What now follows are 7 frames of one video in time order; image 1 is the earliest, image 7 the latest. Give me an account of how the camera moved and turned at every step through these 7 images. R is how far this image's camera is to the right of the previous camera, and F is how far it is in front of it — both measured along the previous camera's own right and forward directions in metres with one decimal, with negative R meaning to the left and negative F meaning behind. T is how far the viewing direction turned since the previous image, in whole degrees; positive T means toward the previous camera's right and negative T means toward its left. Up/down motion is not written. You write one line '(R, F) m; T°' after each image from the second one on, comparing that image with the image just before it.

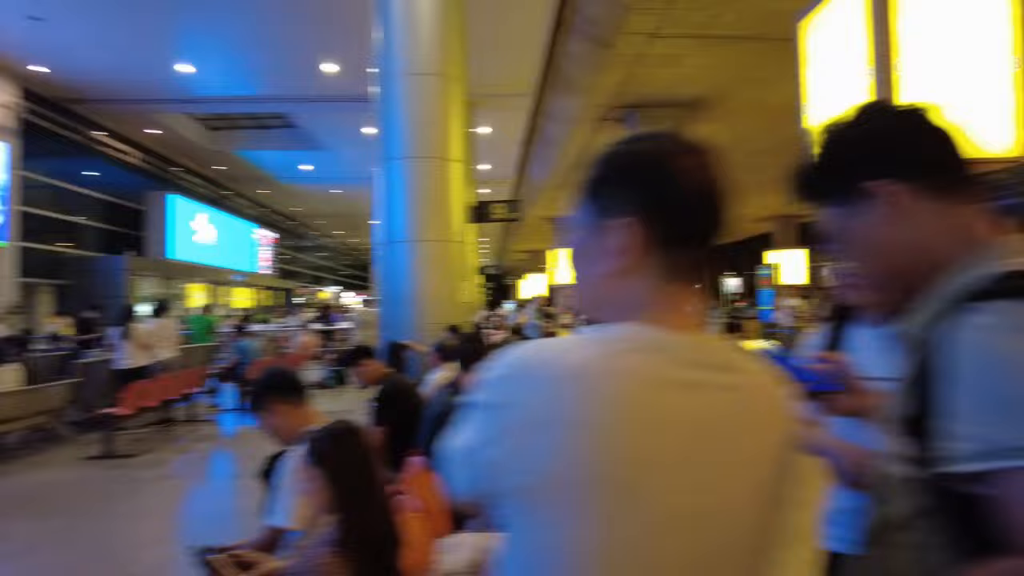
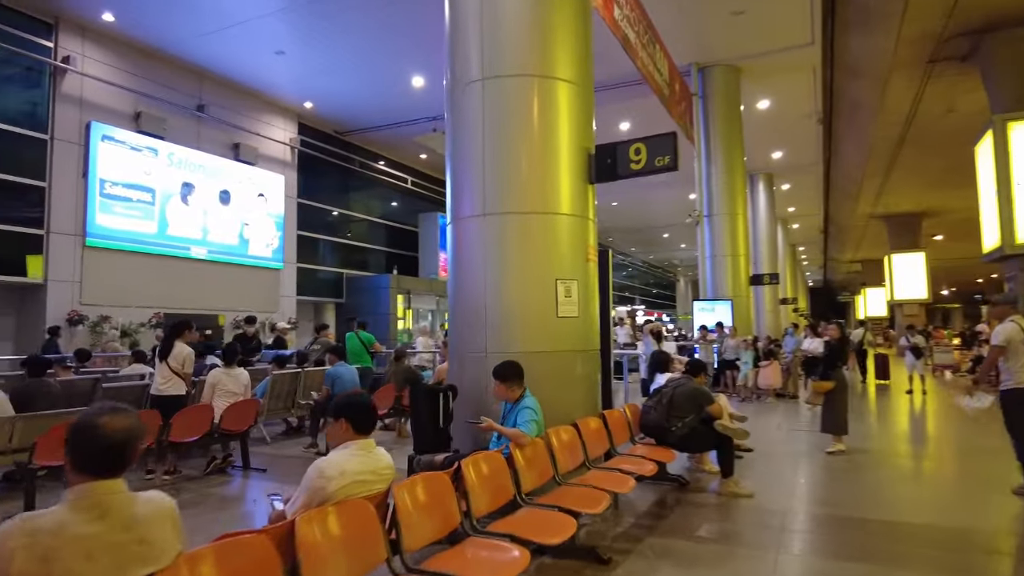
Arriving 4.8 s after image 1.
(+1.1, +3.6) m; -28°
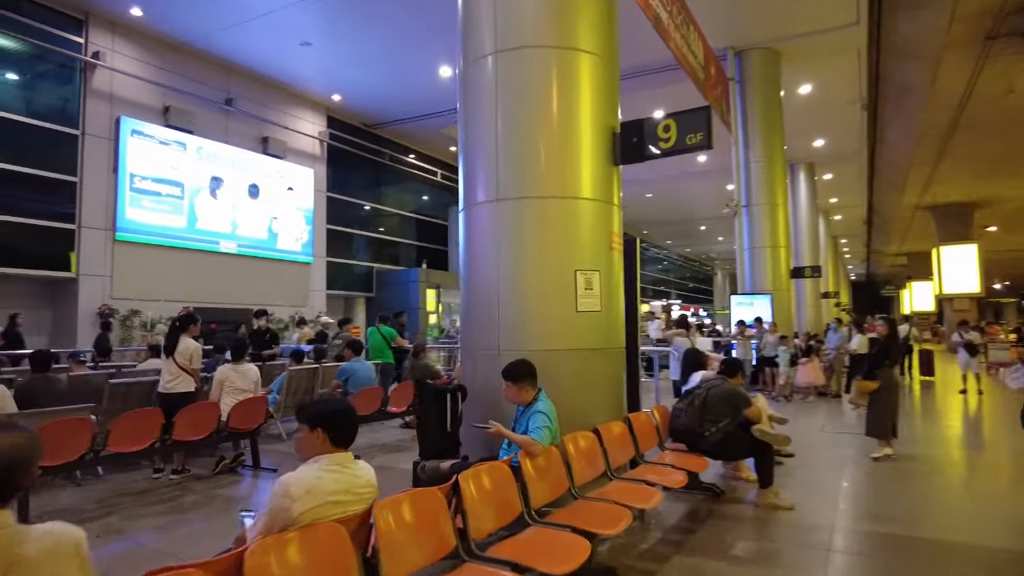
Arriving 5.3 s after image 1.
(+0.1, +0.4) m; -3°
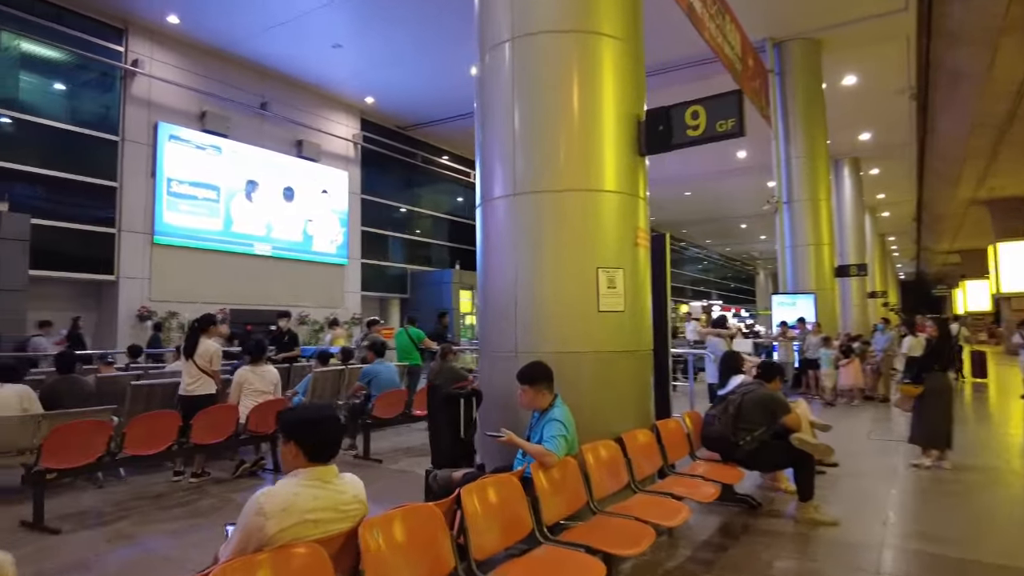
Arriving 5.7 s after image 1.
(+0.1, +0.2) m; -3°
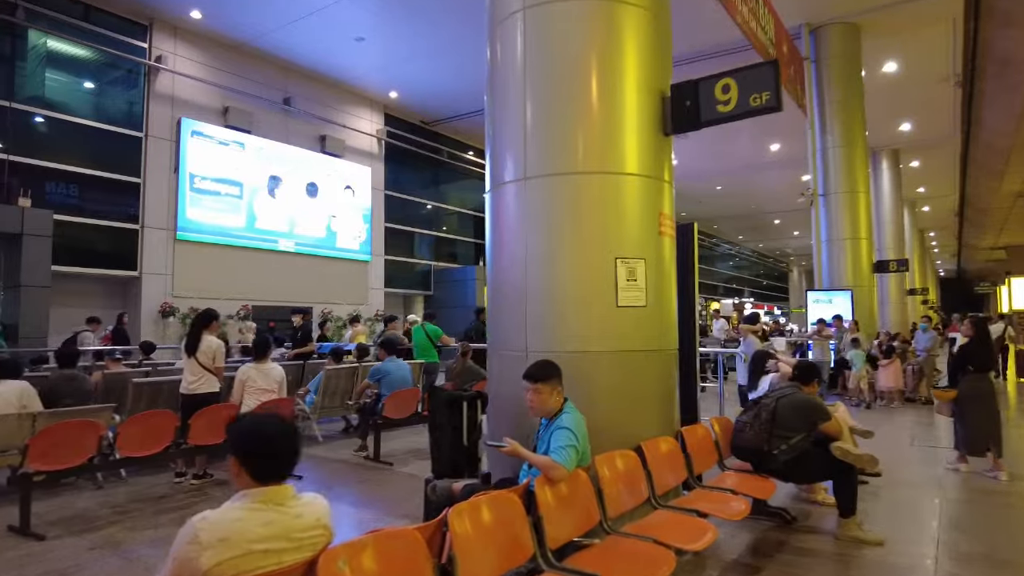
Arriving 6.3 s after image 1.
(+0.1, +0.3) m; -3°
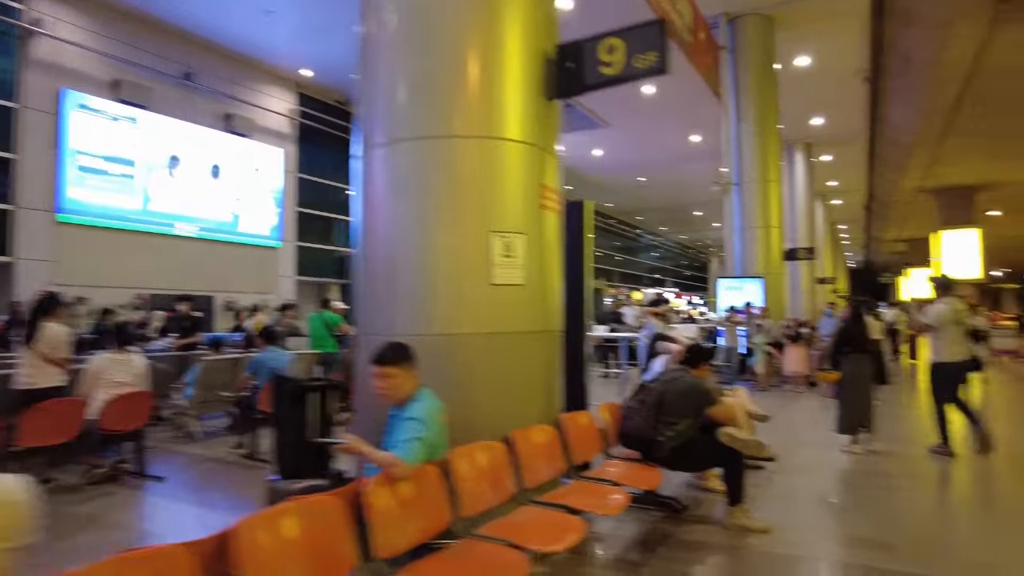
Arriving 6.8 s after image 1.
(+0.3, +0.3) m; +6°
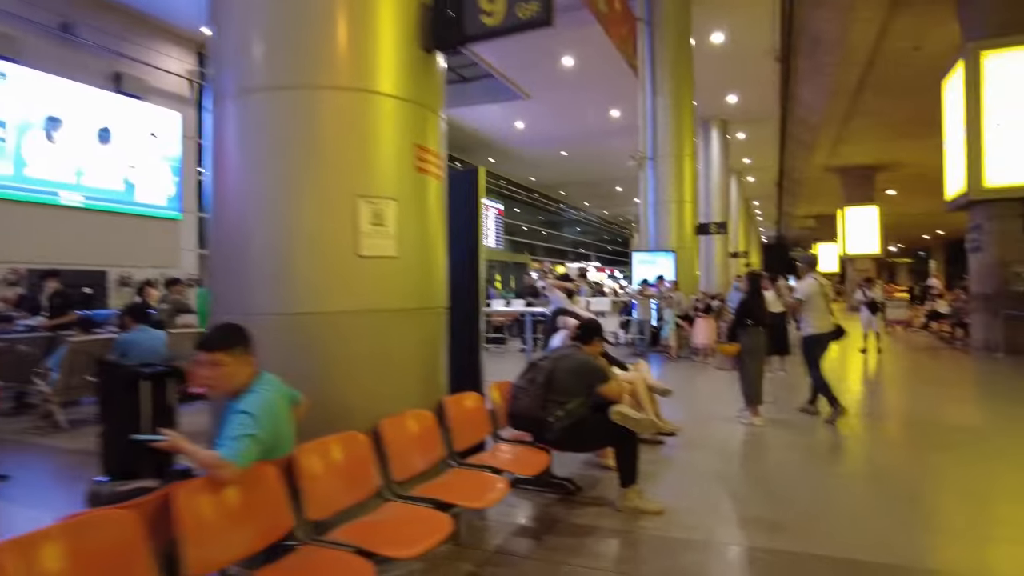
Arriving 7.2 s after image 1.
(+0.2, +0.3) m; +6°
